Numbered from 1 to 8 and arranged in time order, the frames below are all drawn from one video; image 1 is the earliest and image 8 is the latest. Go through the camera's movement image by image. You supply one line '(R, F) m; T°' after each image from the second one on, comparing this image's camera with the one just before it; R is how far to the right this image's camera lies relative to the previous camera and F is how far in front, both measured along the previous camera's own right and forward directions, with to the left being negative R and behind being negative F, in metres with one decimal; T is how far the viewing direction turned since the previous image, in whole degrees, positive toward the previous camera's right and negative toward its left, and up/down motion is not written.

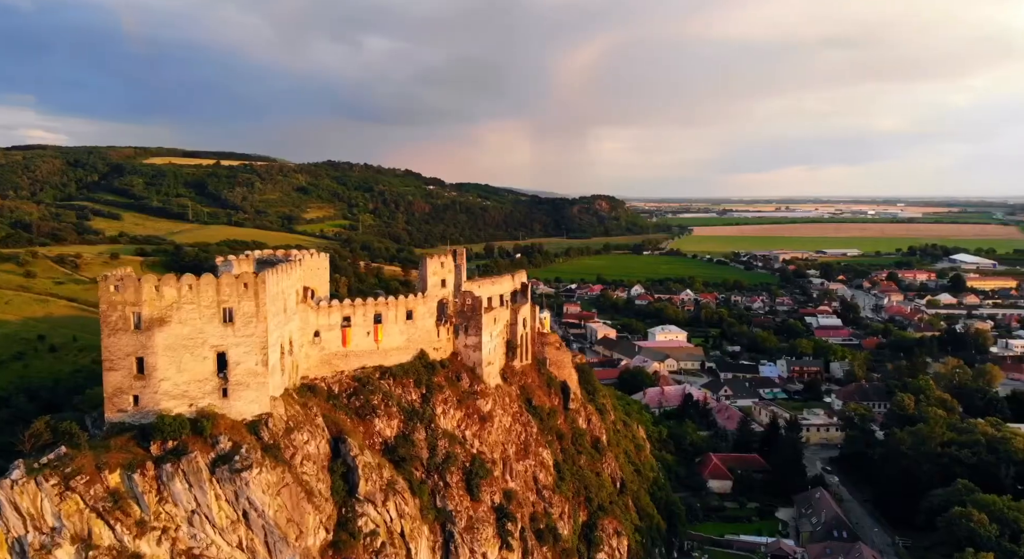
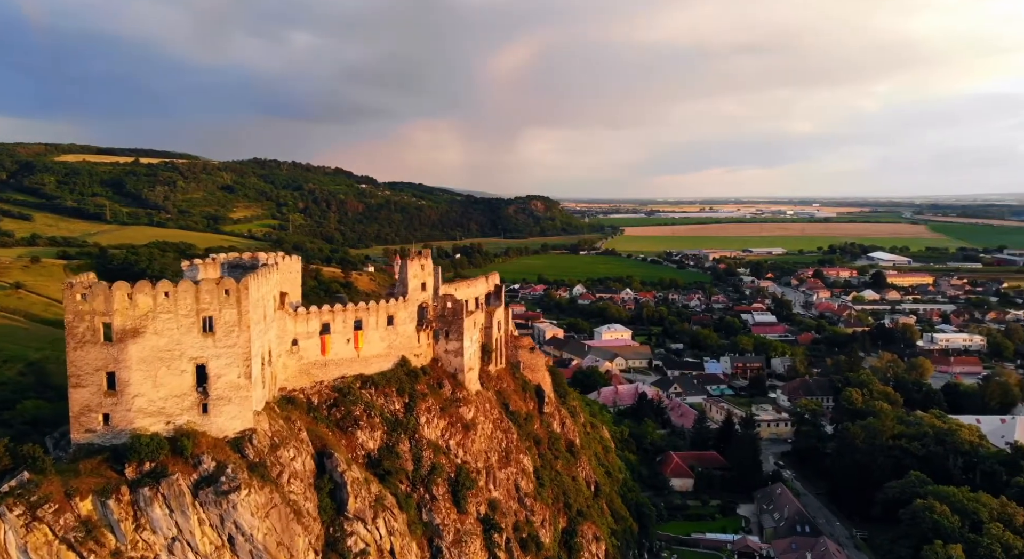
(-1.7, +0.9) m; +5°
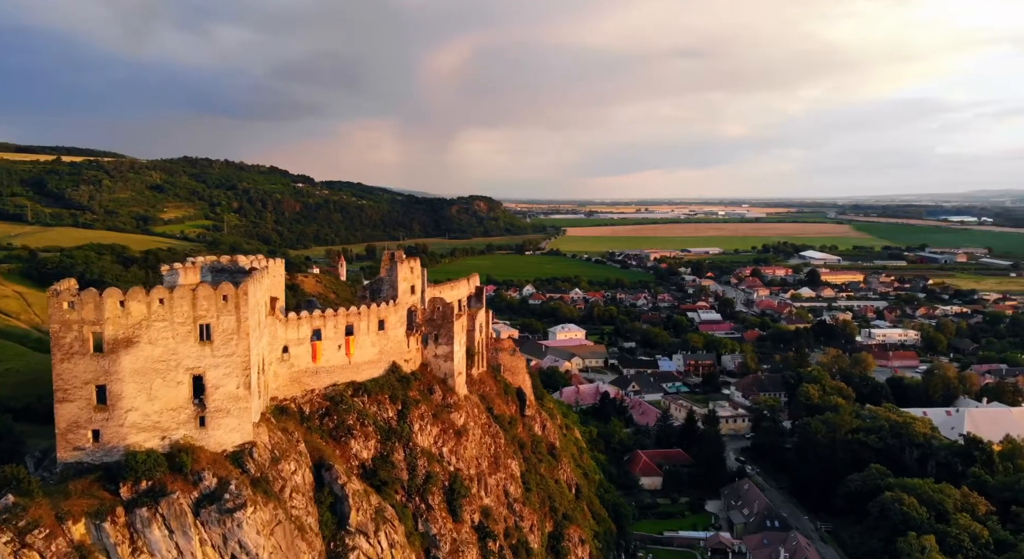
(-1.7, +0.5) m; +4°
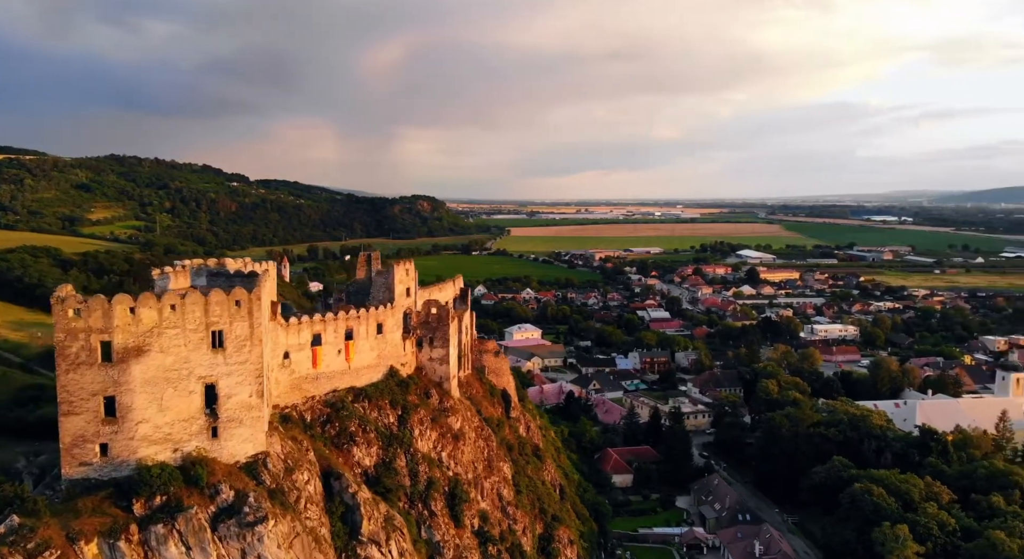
(-1.9, +0.3) m; +4°
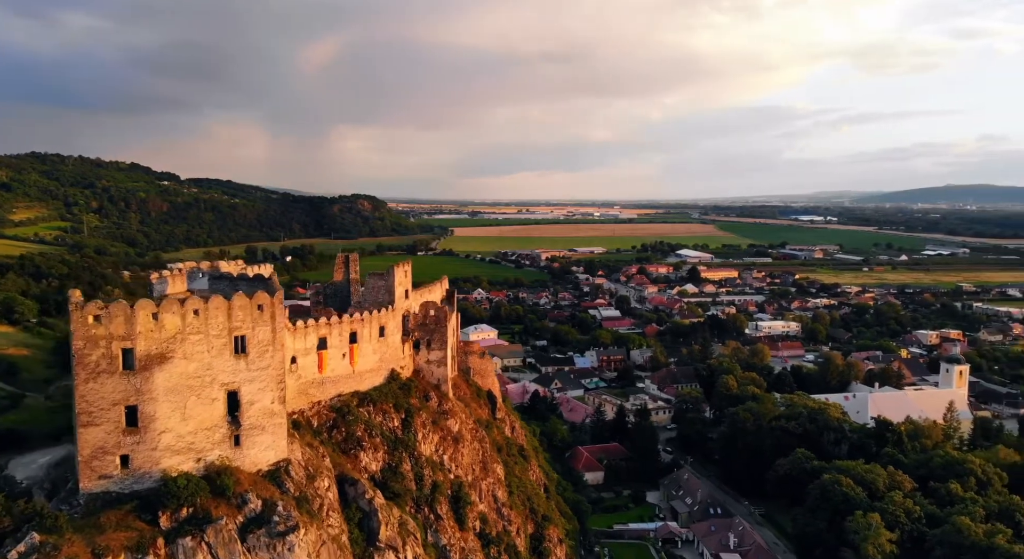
(-2.0, 0.0) m; +4°
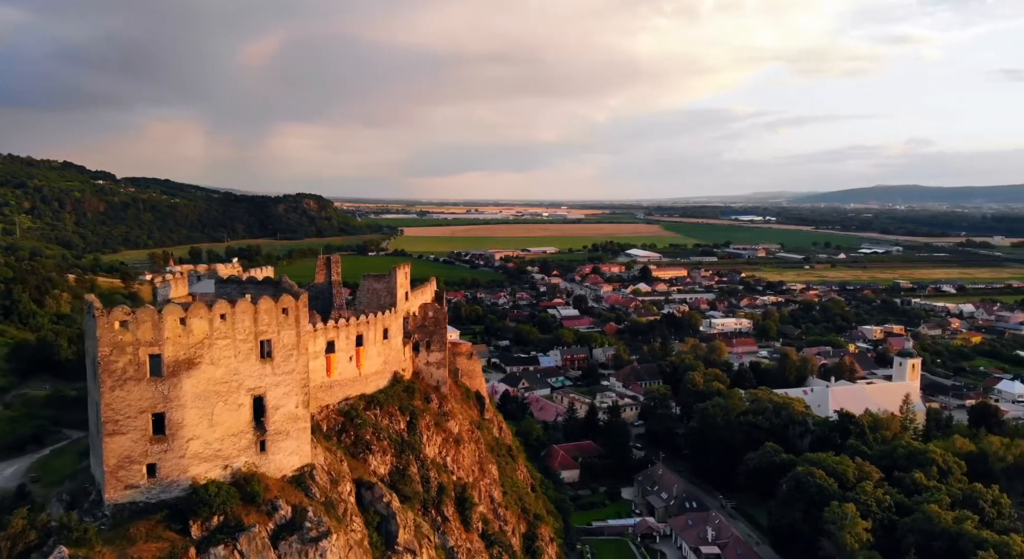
(-1.7, -0.1) m; +4°
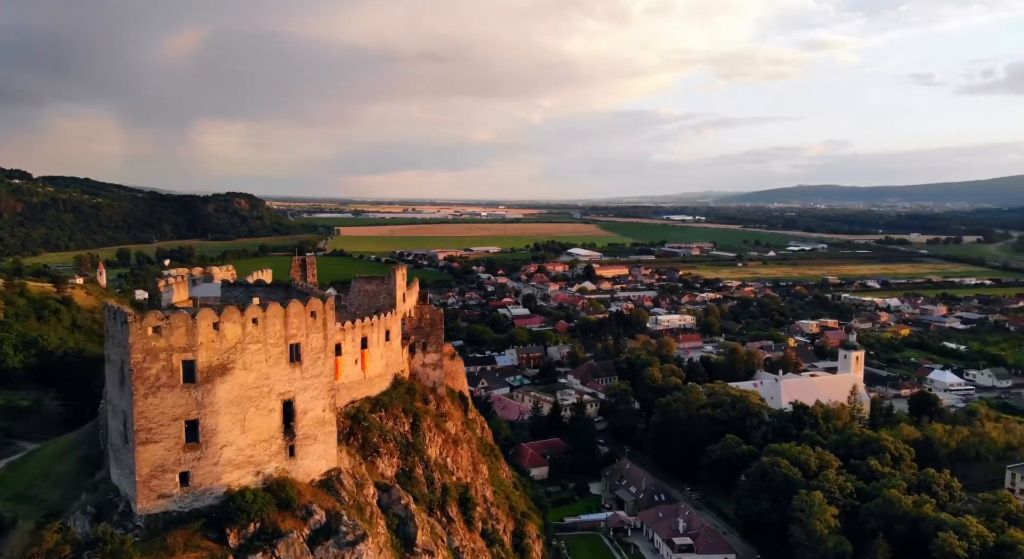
(-2.0, -0.2) m; +5°
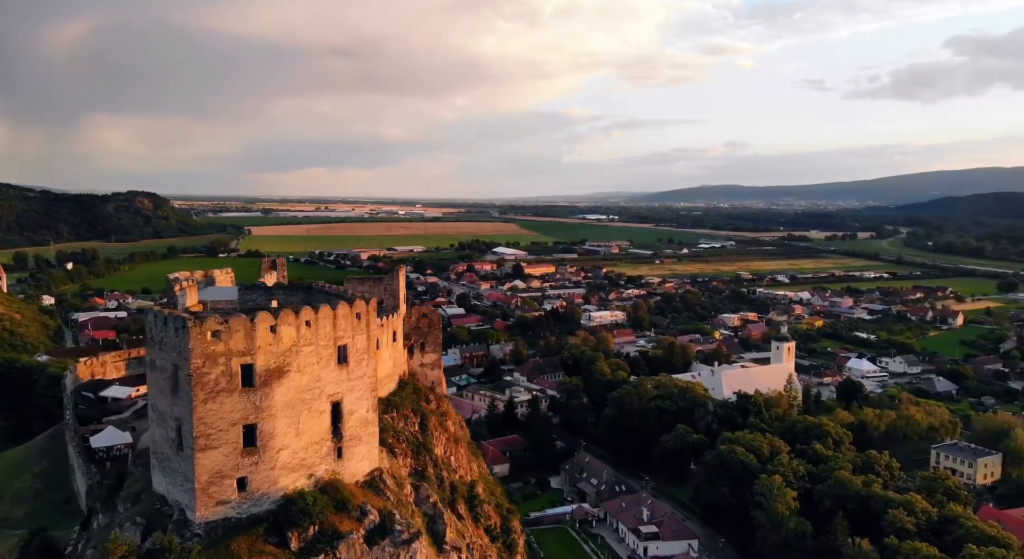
(-2.7, -0.3) m; +6°
